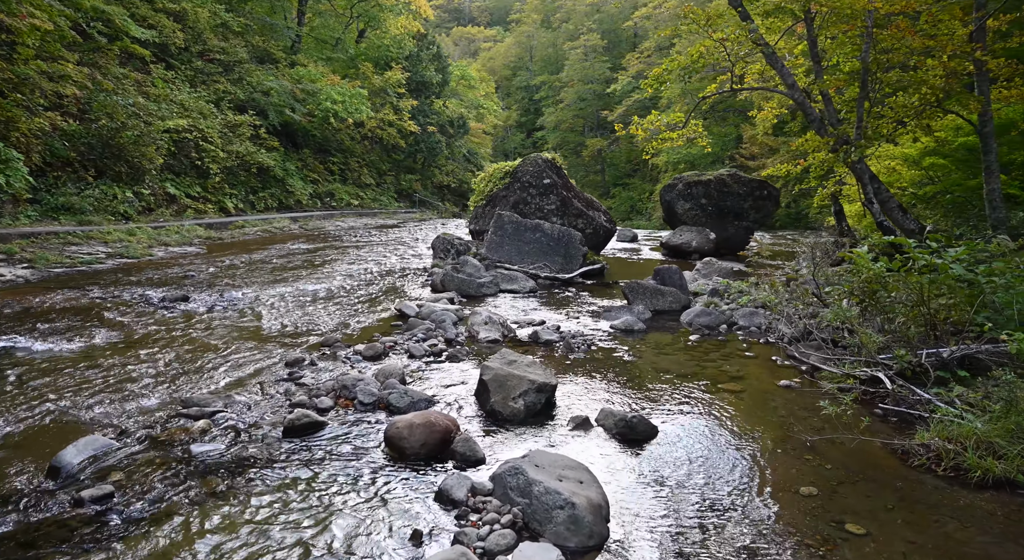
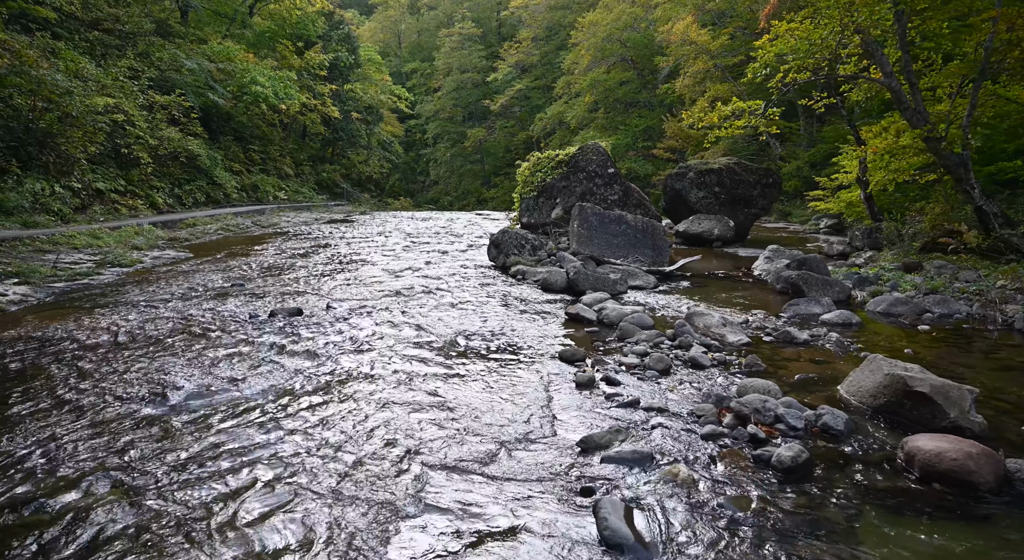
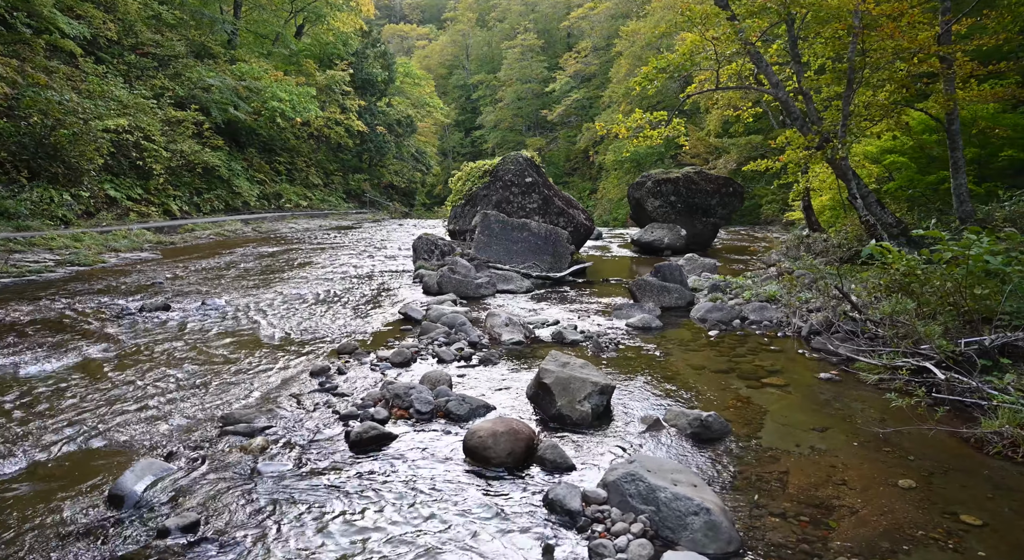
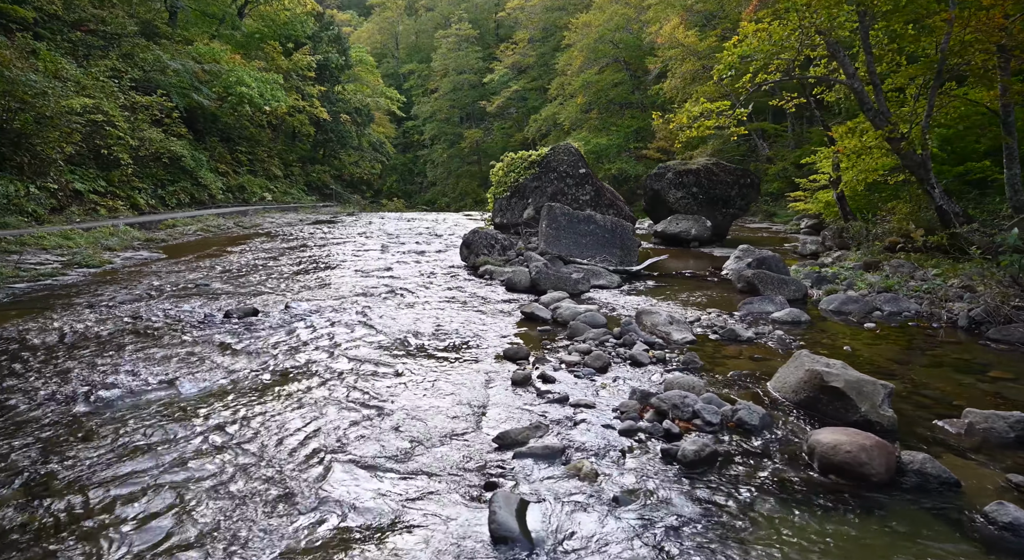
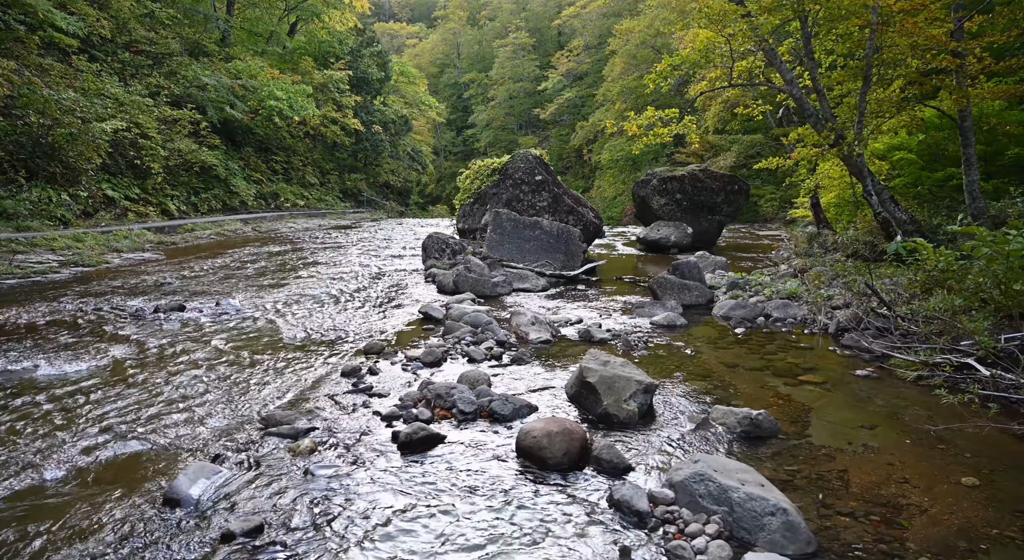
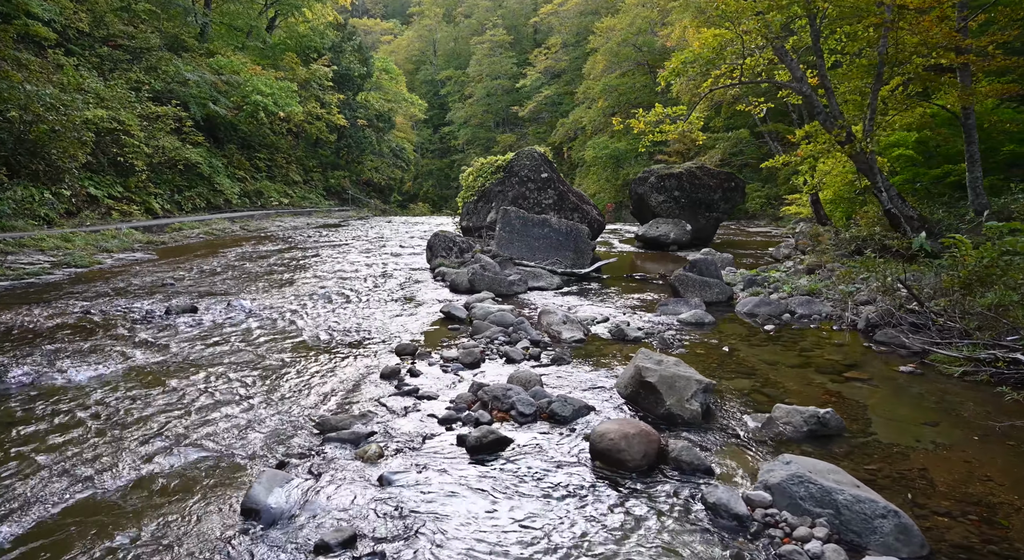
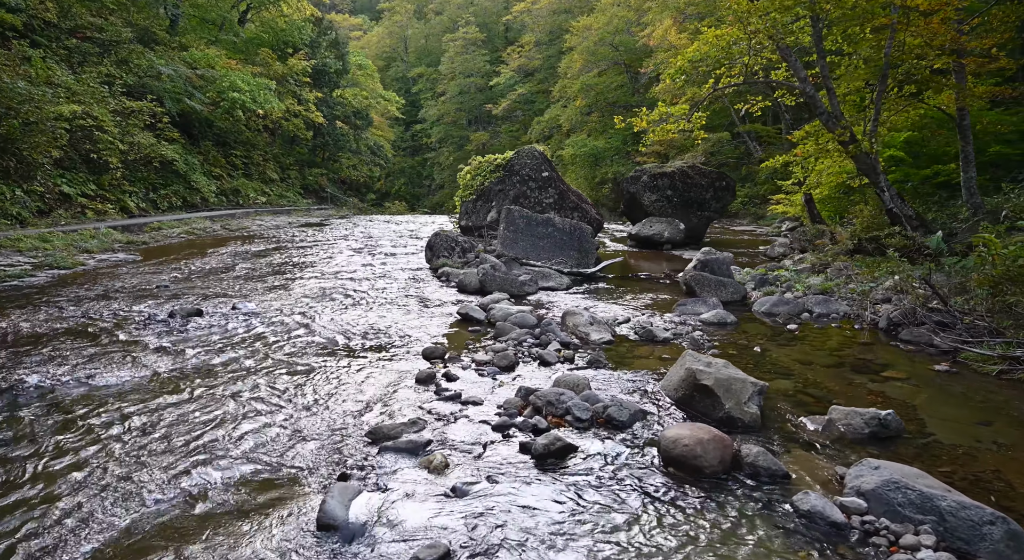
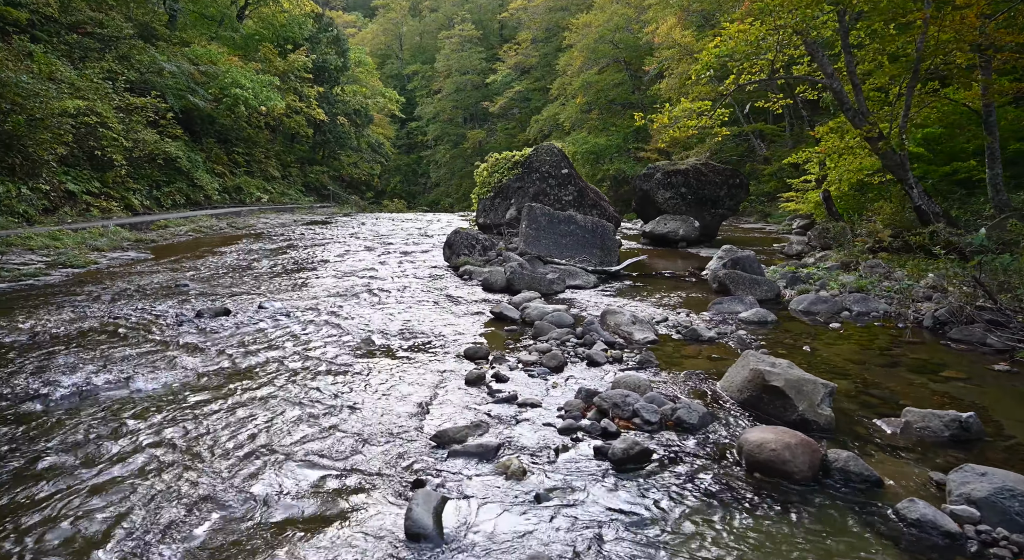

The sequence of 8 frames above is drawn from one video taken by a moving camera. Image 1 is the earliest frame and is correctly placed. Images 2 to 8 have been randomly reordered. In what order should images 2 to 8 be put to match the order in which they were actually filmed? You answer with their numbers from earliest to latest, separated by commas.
3, 5, 6, 7, 8, 4, 2
